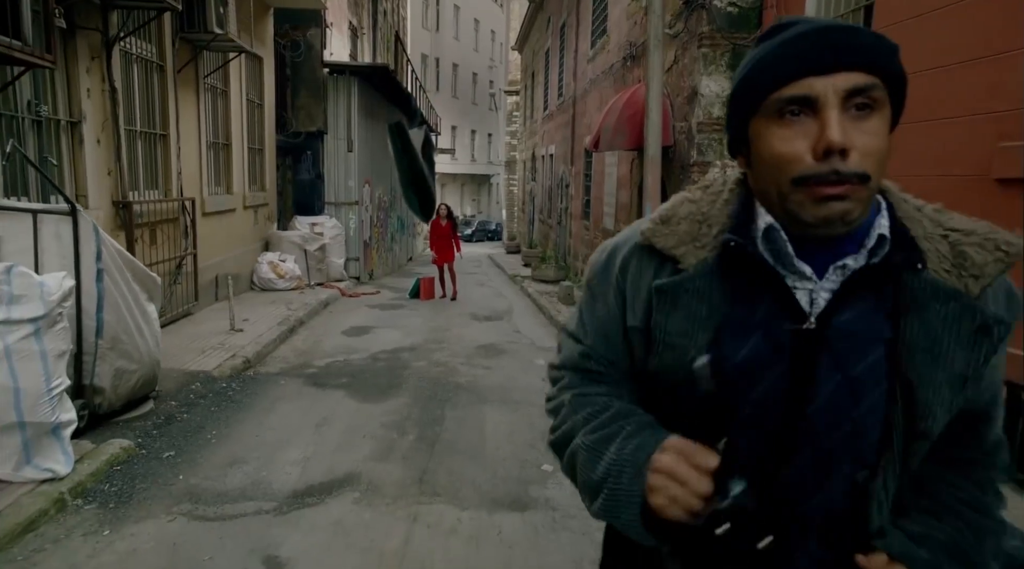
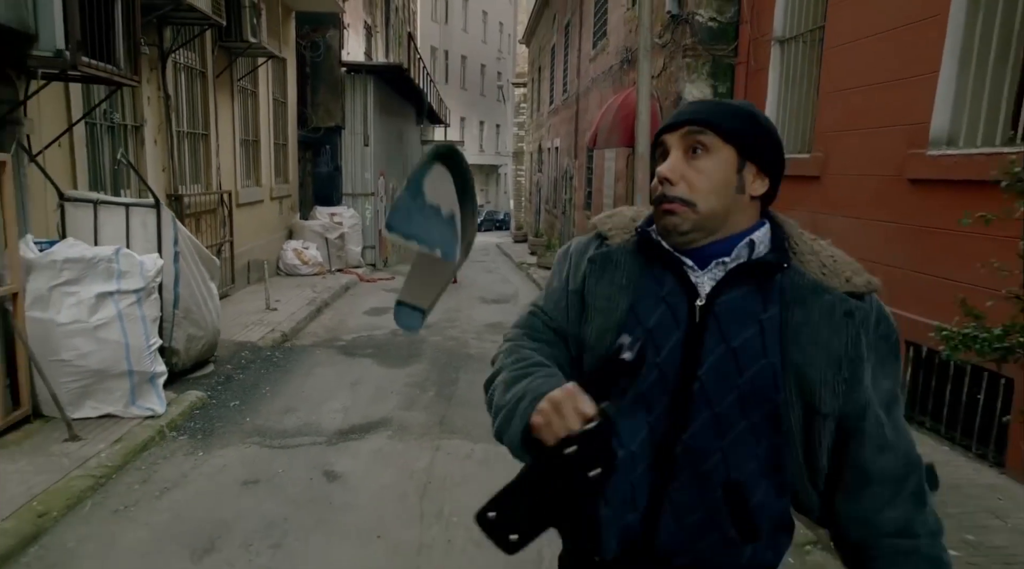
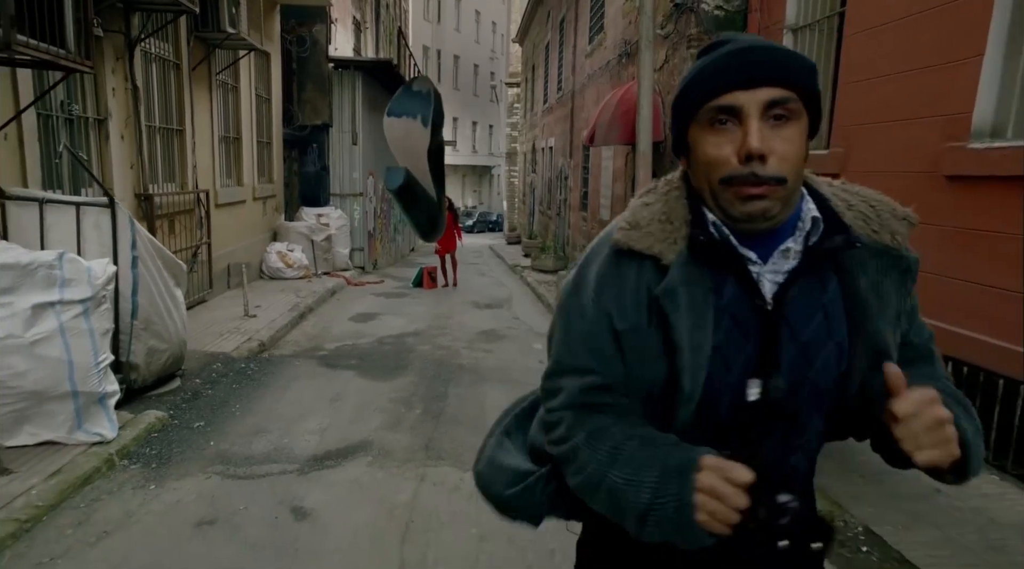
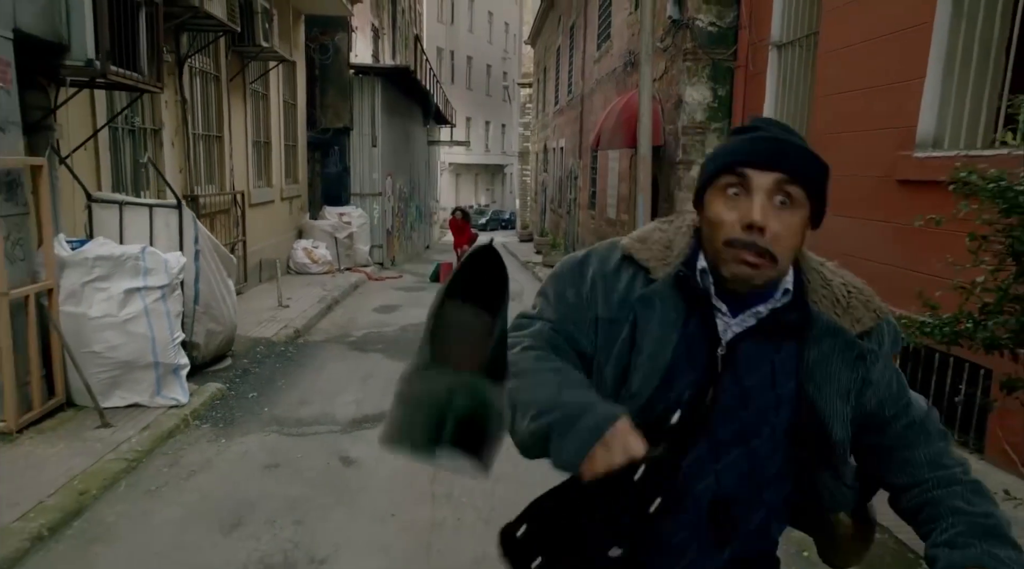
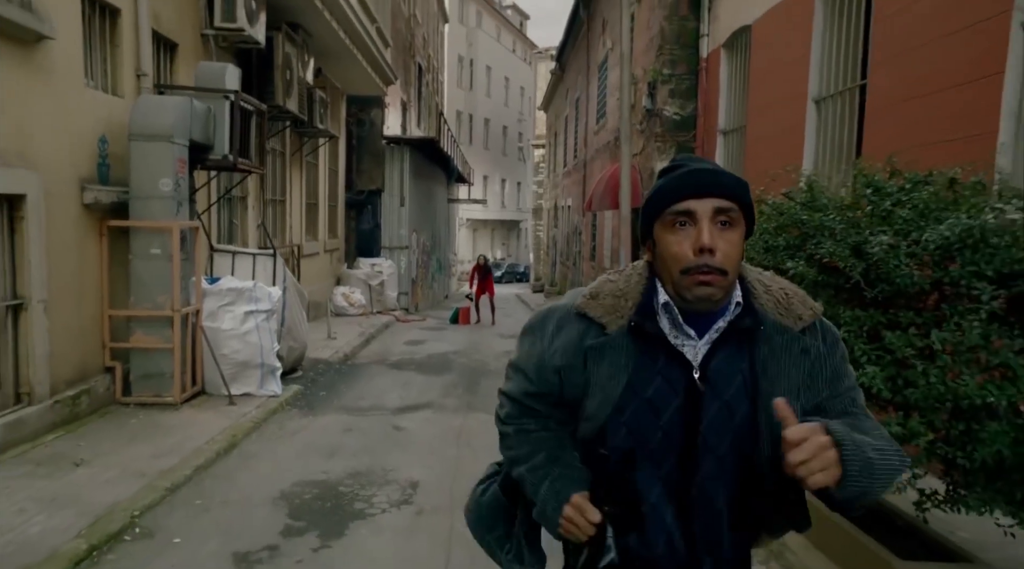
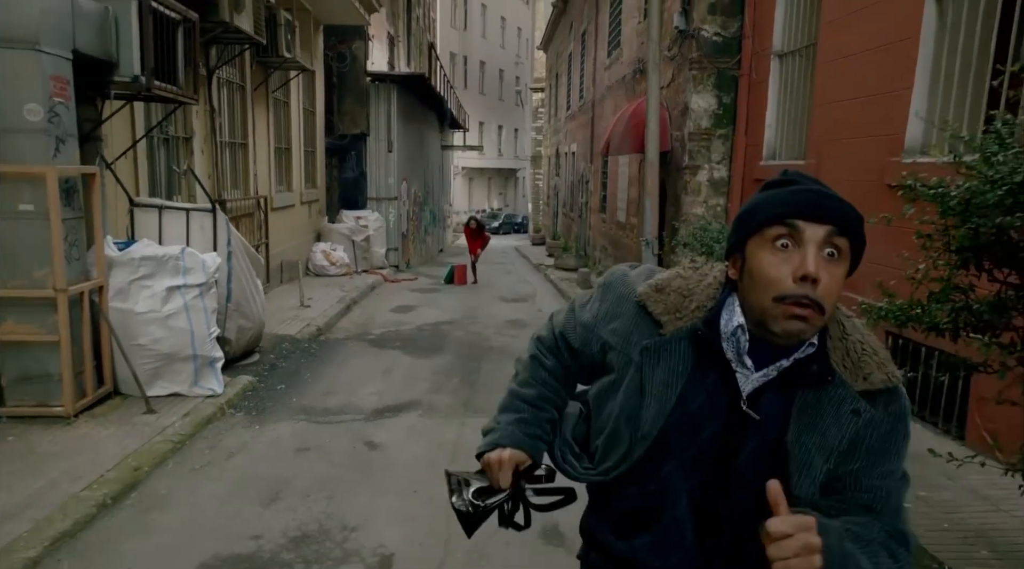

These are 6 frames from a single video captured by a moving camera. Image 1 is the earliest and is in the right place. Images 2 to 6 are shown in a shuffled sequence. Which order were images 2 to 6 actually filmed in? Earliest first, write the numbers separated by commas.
3, 2, 4, 6, 5
